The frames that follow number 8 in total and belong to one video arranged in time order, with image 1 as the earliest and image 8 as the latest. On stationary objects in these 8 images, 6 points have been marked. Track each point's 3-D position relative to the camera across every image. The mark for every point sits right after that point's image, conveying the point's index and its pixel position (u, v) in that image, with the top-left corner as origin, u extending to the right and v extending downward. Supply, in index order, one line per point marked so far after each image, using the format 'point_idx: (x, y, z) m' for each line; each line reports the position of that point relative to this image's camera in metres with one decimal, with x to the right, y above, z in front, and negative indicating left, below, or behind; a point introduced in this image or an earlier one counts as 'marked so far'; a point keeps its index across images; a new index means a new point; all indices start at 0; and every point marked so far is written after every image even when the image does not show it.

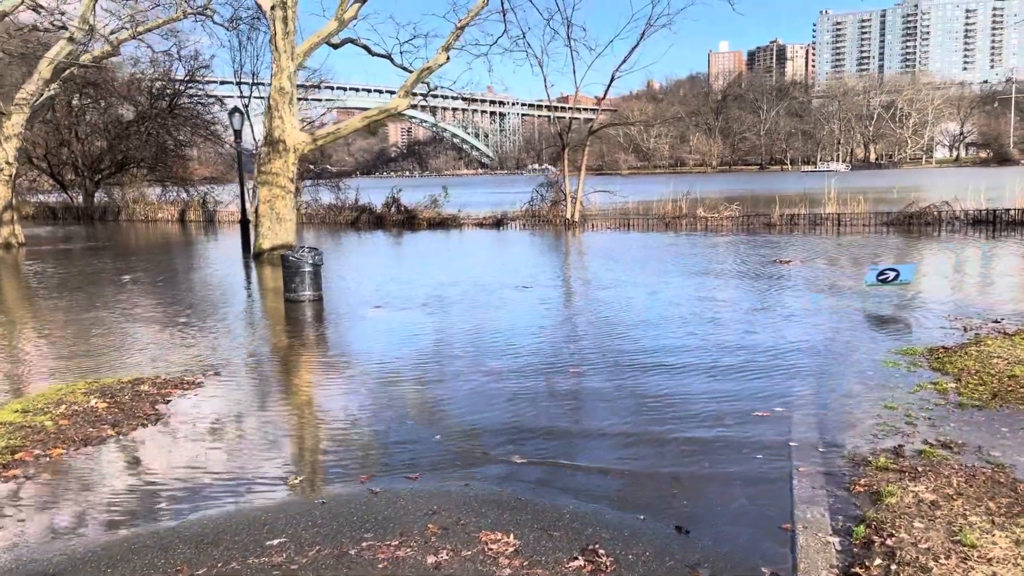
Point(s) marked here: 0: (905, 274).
0: (+4.4, +0.1, +9.2) m
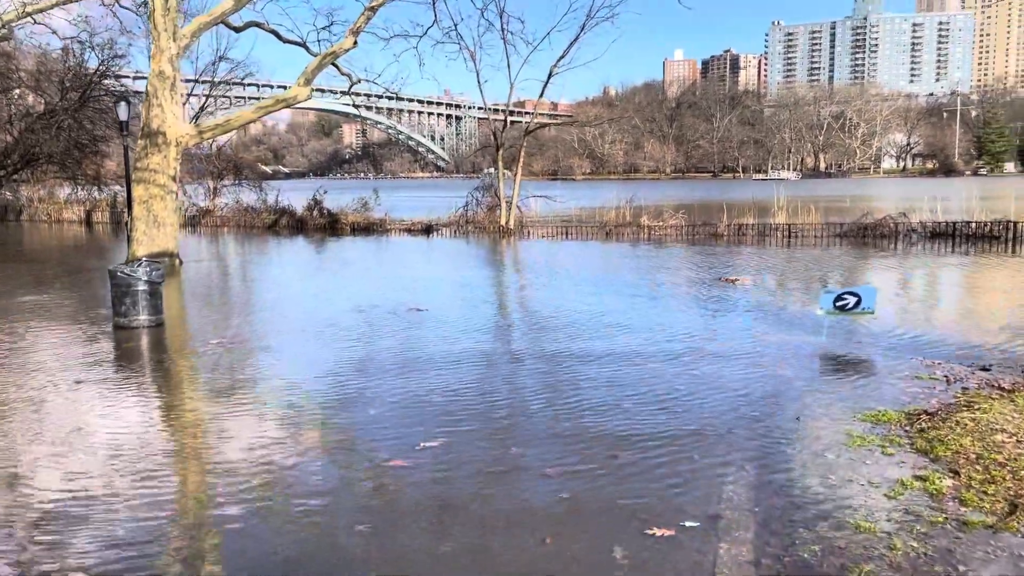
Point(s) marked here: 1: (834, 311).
0: (+3.3, -0.2, +7.6) m
1: (+3.0, -0.3, +7.6) m
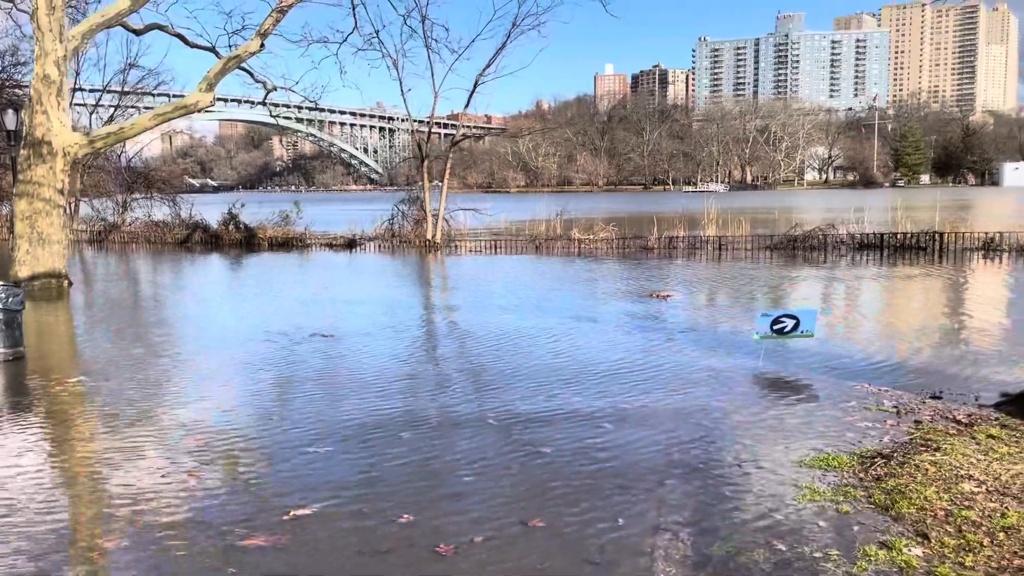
0: (+2.5, -0.3, +7.1) m
1: (+2.2, -0.4, +7.1) m
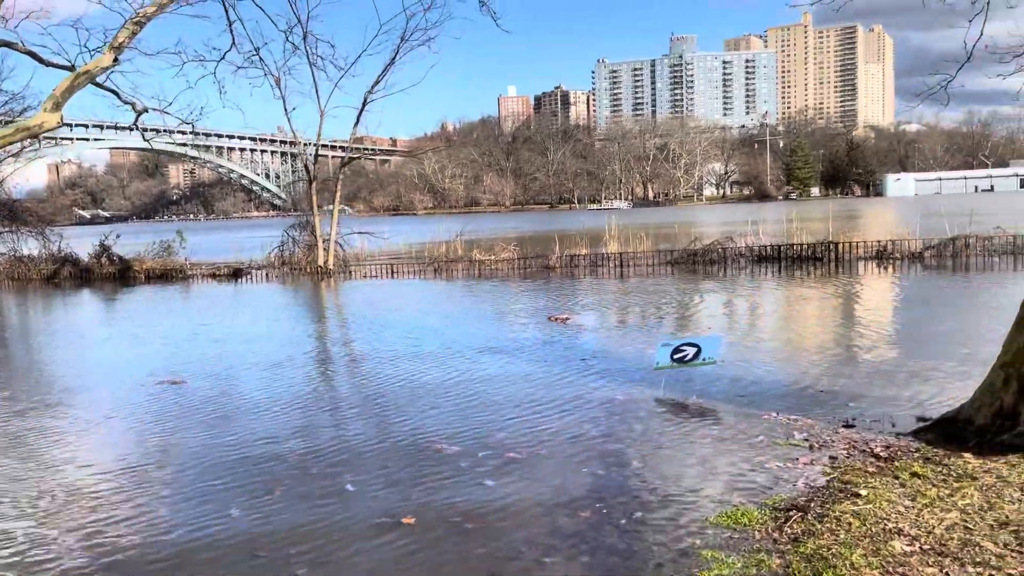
0: (+1.5, -0.5, +6.5) m
1: (+1.3, -0.6, +6.5) m
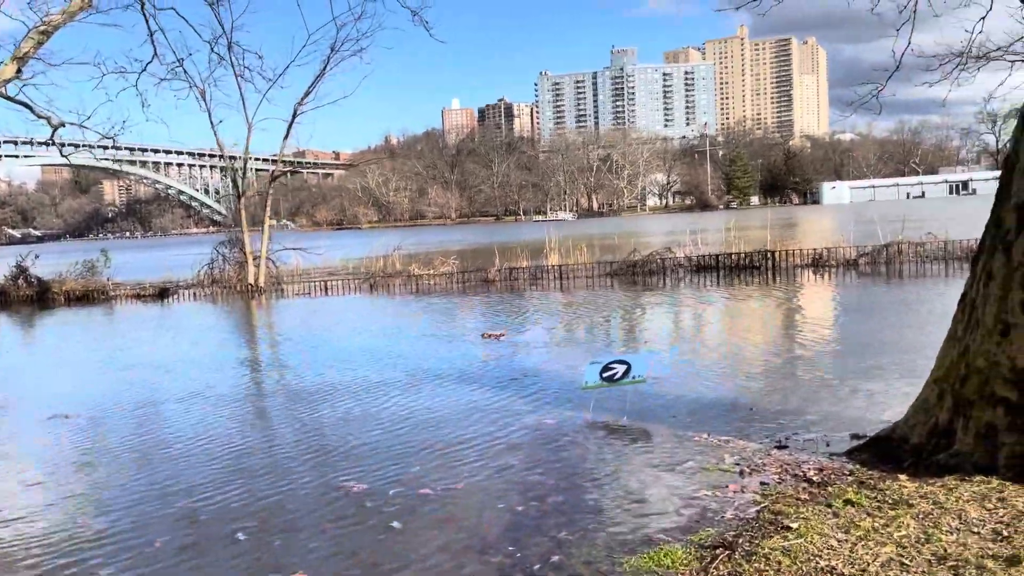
0: (+1.0, -0.6, +6.2) m
1: (+0.7, -0.7, +6.2) m
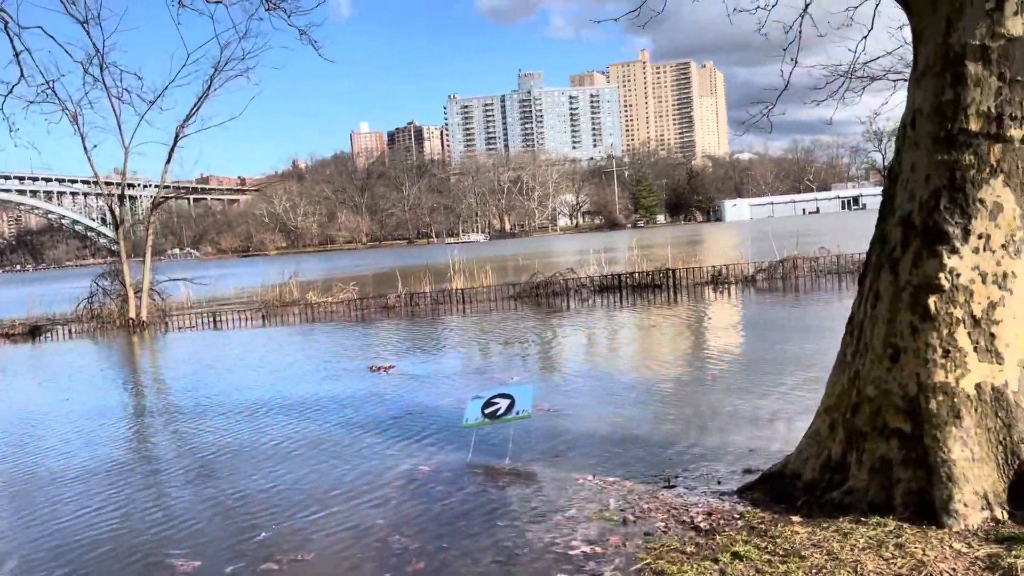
0: (+0.1, -0.8, +5.8) m
1: (-0.2, -0.9, +5.7) m
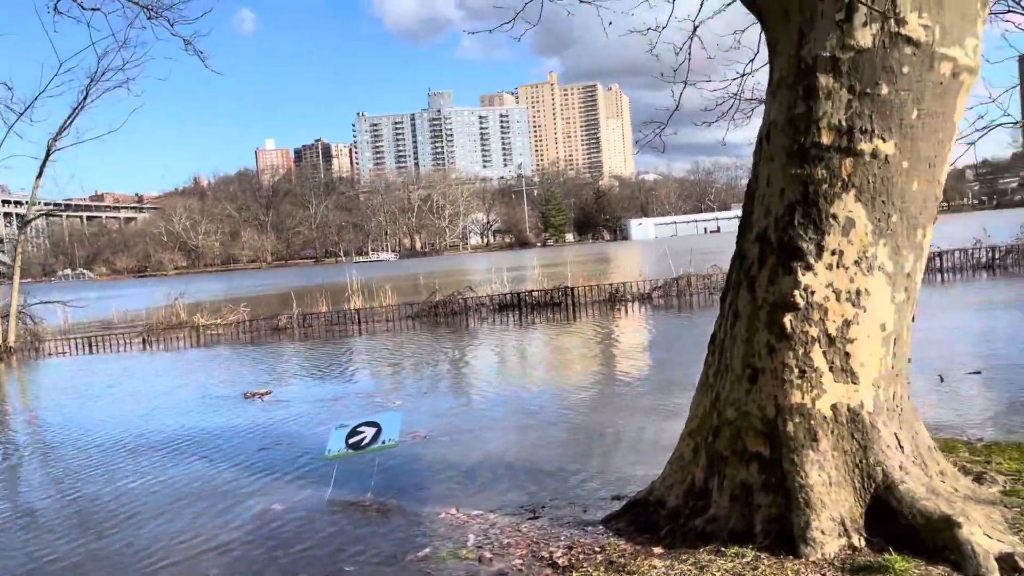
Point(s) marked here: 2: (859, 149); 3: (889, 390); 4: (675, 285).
0: (-0.8, -0.9, +5.4) m
1: (-1.1, -1.0, +5.3) m
2: (+1.3, +0.5, +3.1) m
3: (+1.5, -0.4, +3.2) m
4: (+3.8, +0.1, +18.7) m
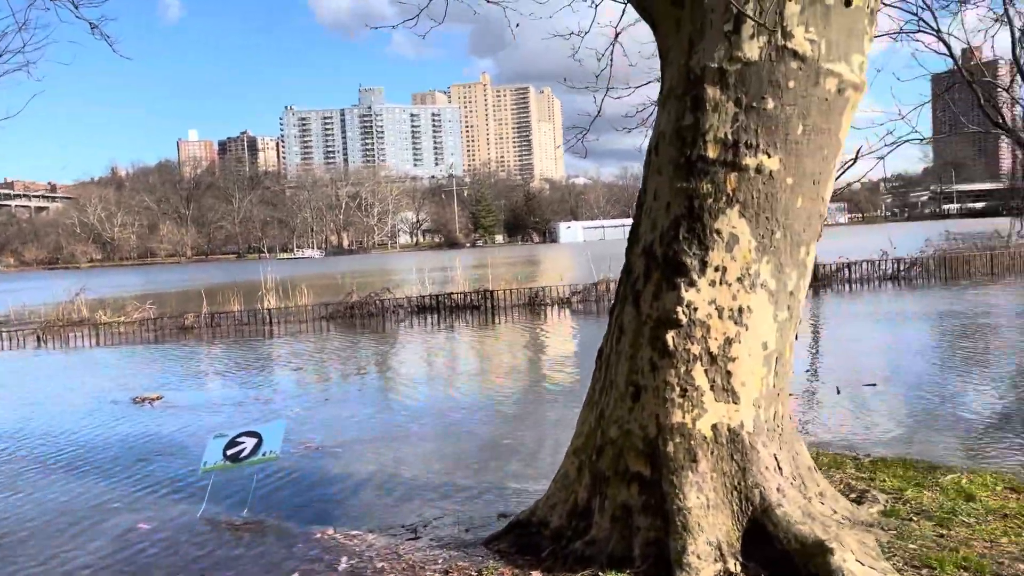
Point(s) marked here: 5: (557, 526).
0: (-1.5, -0.9, +5.2) m
1: (-1.7, -1.1, +5.1) m
2: (+0.8, +0.5, +3.0) m
3: (+1.0, -0.5, +3.2) m
4: (+2.0, 0.0, +18.8) m
5: (+0.2, -1.0, +3.6) m
